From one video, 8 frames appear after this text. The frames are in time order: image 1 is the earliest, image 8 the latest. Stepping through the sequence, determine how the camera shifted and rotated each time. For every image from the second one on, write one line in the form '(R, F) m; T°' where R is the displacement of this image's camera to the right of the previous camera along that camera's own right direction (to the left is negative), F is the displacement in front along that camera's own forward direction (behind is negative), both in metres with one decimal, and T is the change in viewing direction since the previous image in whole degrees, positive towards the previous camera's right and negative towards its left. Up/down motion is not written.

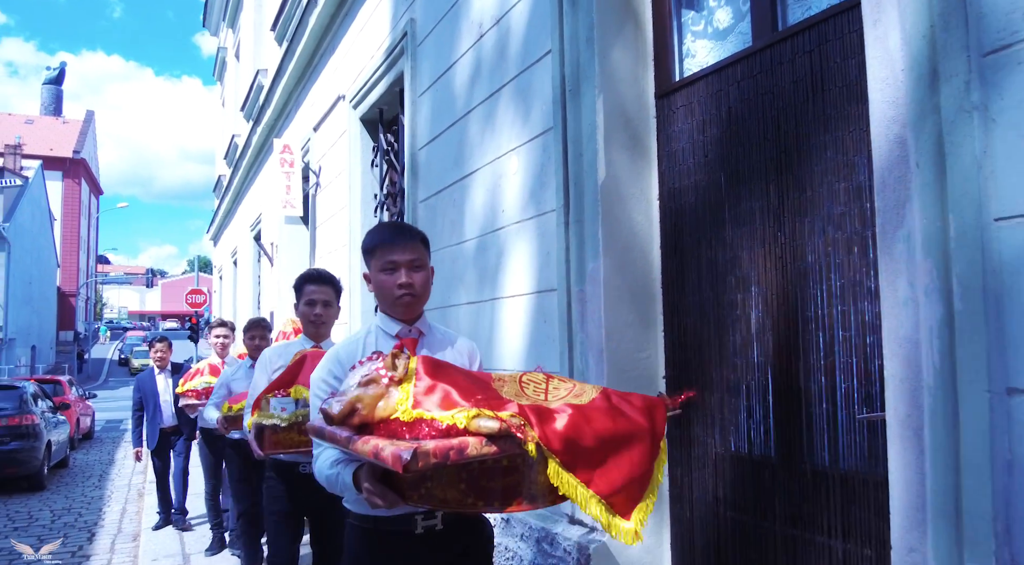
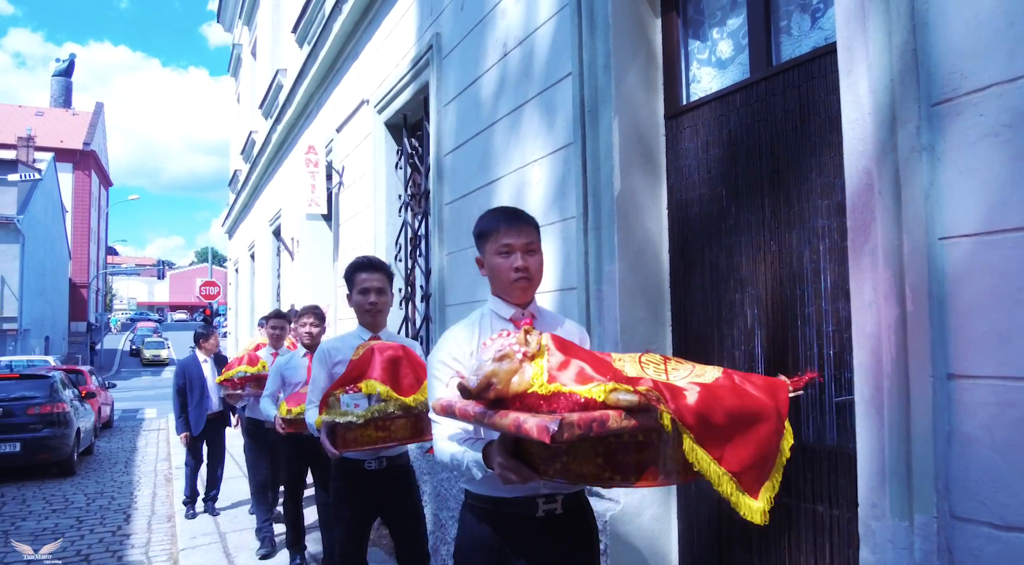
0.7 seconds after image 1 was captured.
(-0.1, -0.4) m; -1°
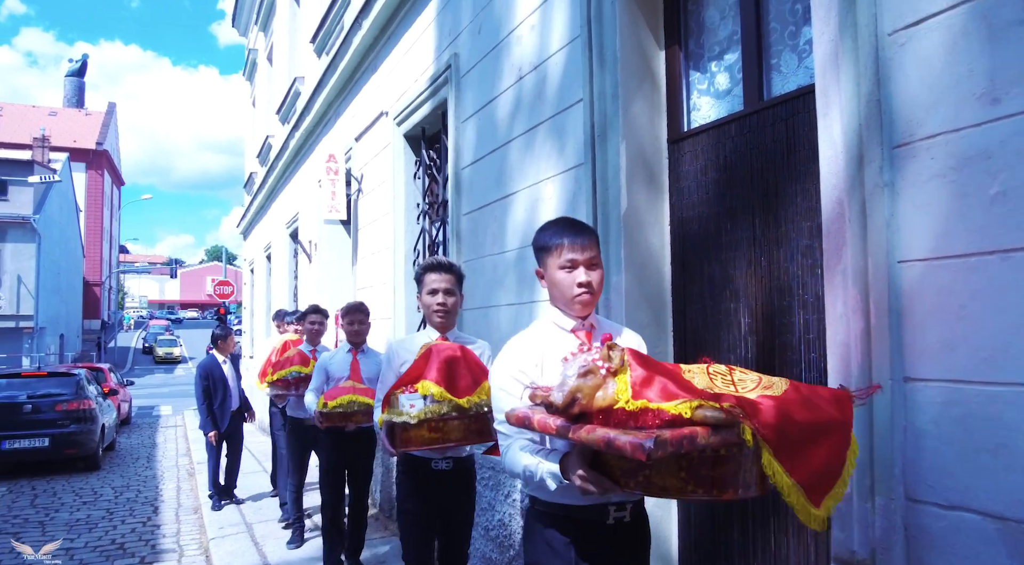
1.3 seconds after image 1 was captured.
(0.0, -0.3) m; -1°
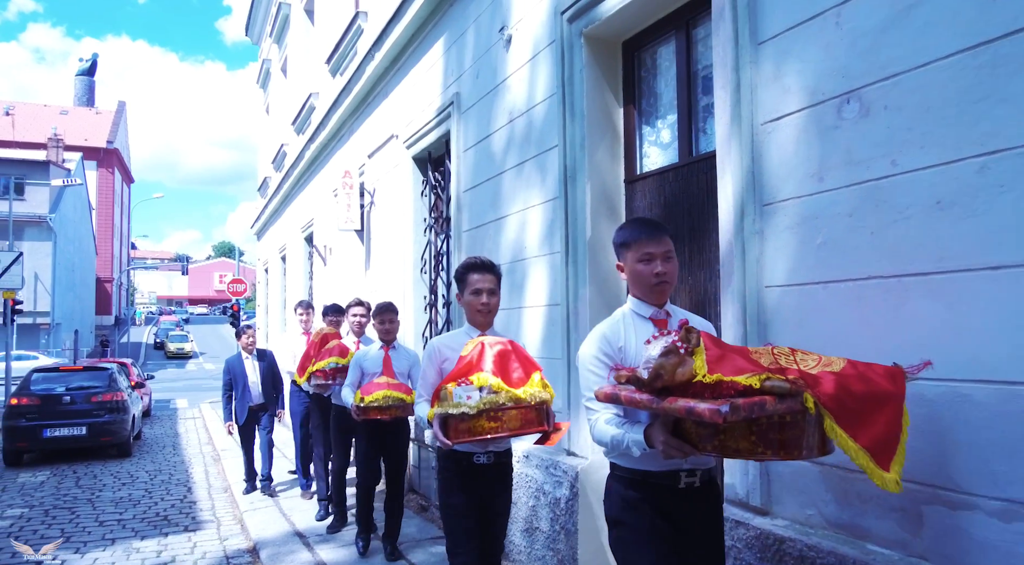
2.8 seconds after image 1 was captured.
(+0.1, -0.9) m; -1°
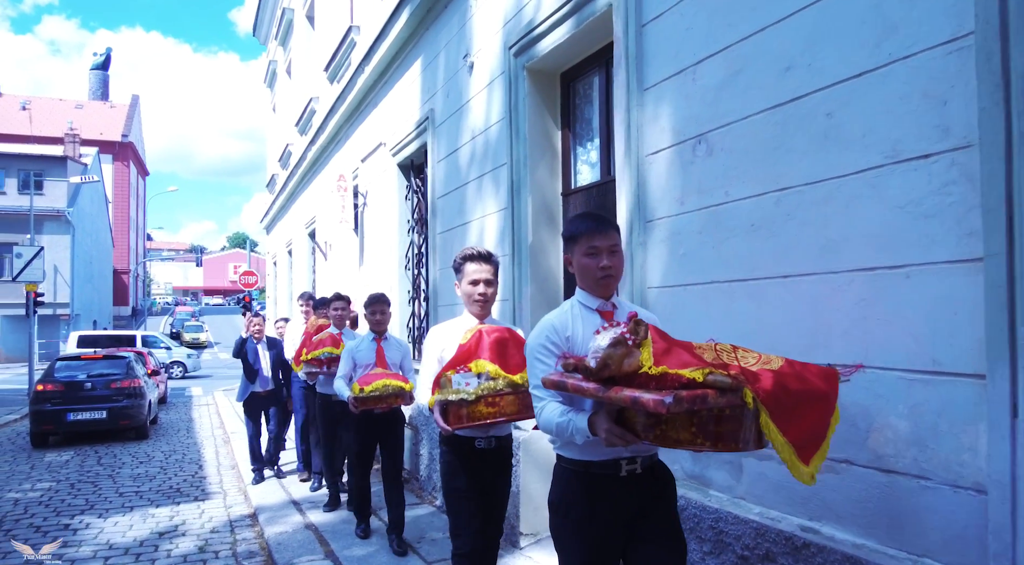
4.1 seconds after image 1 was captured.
(+0.5, -0.7) m; -1°
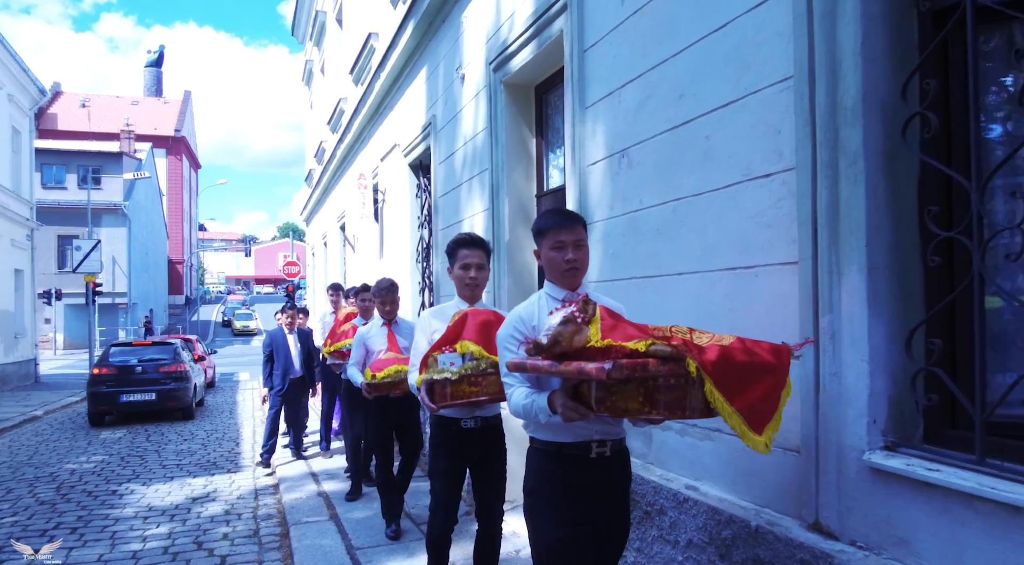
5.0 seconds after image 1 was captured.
(+0.6, -0.5) m; -4°
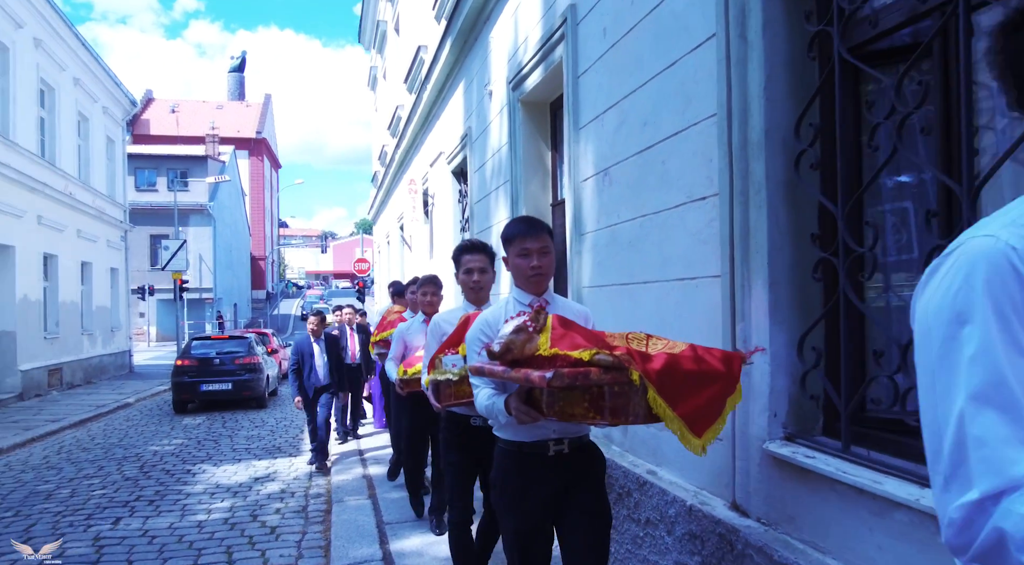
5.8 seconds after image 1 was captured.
(+0.5, -0.5) m; -6°
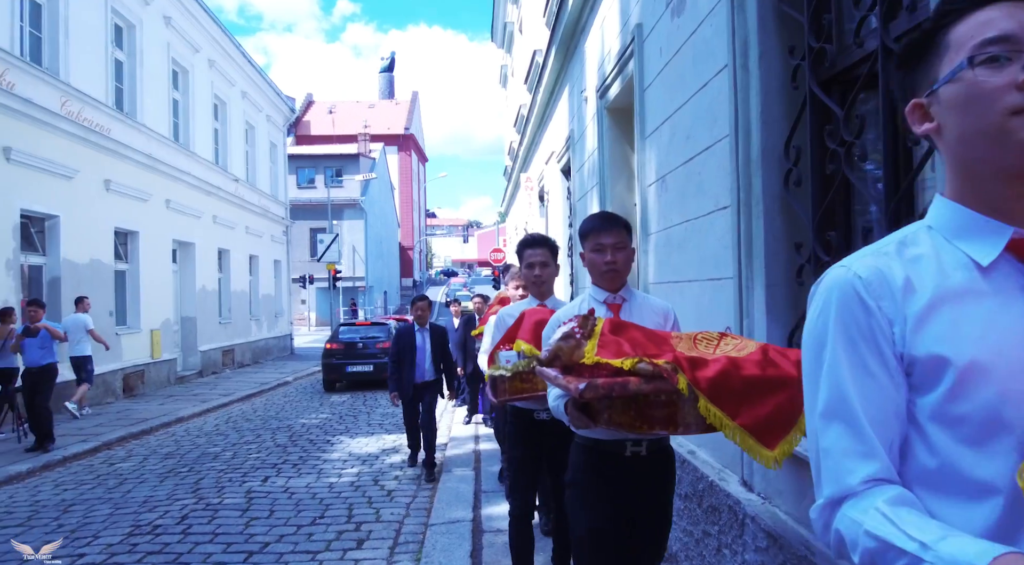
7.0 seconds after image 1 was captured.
(+0.5, -0.5) m; -12°
